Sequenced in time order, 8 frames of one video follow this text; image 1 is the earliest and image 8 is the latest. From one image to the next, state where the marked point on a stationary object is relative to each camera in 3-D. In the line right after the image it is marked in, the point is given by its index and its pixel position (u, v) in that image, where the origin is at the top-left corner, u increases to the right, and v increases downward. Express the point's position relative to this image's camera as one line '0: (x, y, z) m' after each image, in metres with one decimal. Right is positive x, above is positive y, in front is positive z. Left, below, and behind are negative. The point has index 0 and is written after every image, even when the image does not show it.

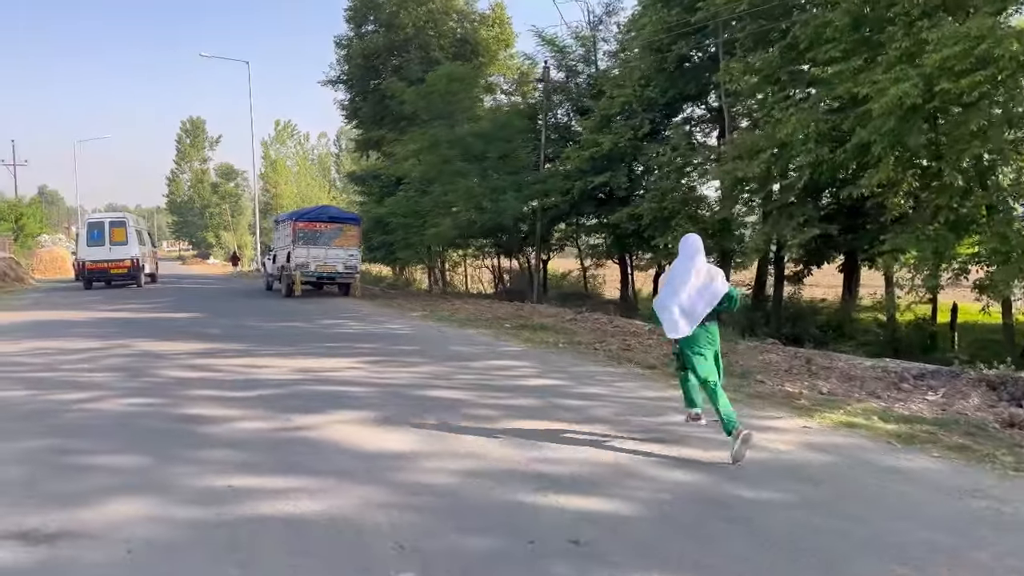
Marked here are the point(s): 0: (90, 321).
0: (-9.8, -0.8, +19.1) m
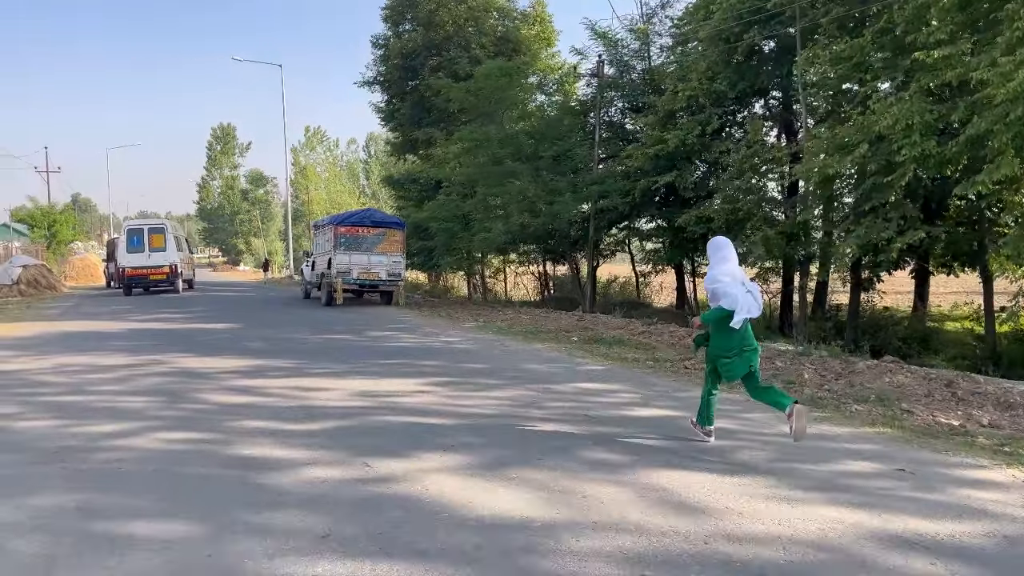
0: (-8.5, -1.0, +17.9) m
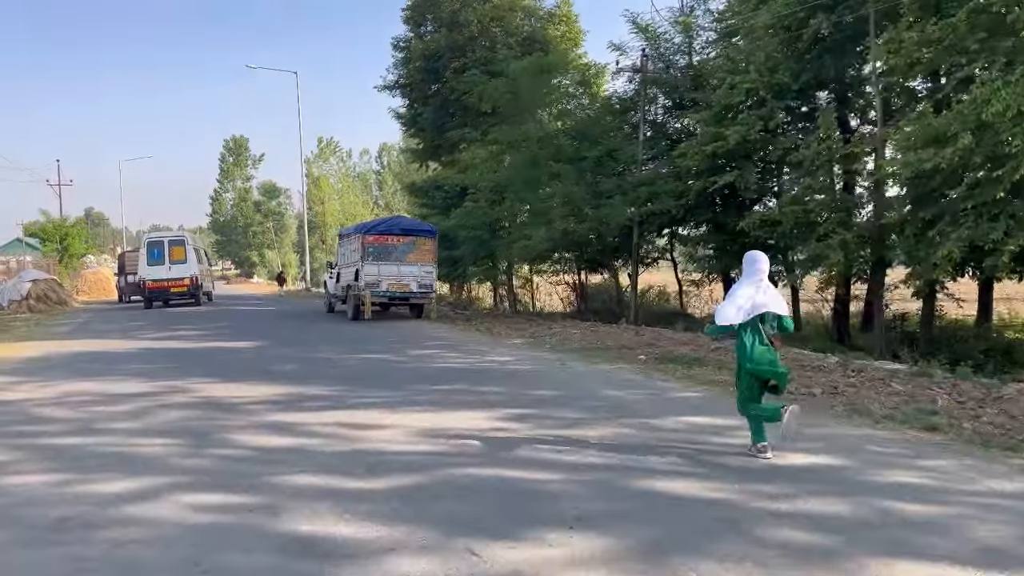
0: (-7.5, -1.3, +16.3) m
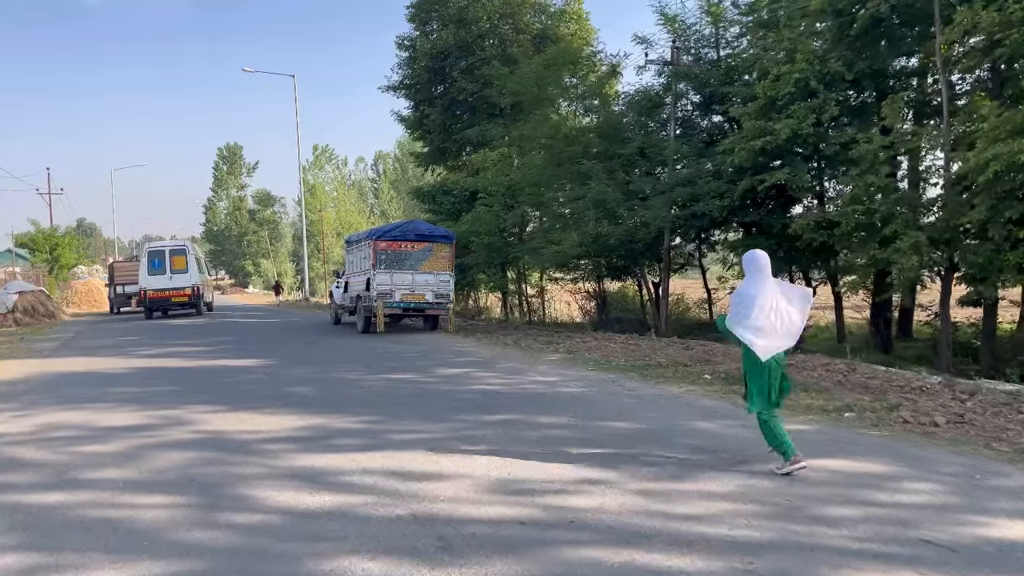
0: (-6.8, -1.5, +14.6) m
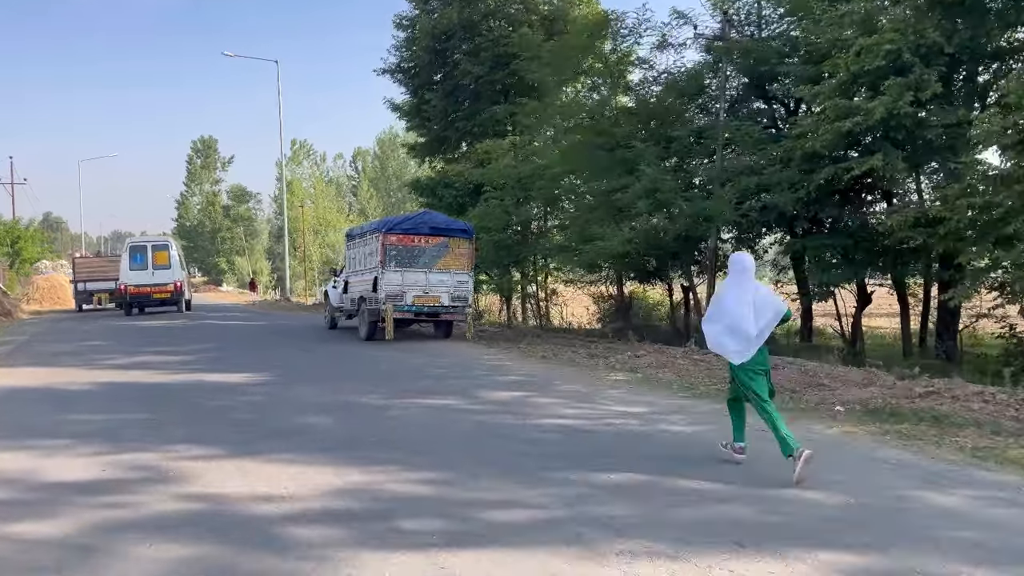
0: (-6.0, -1.5, +11.8) m
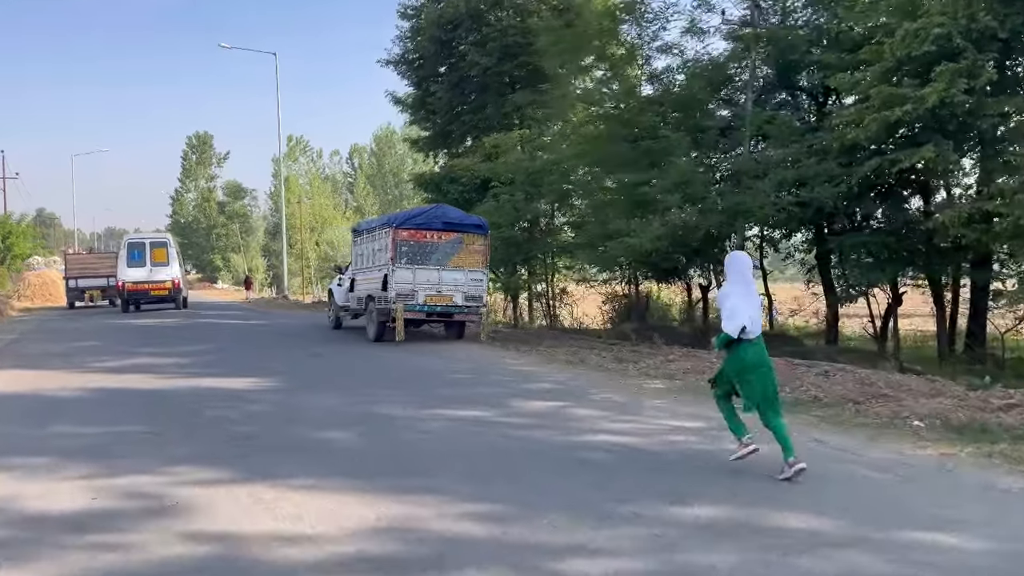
0: (-5.6, -1.5, +10.8) m
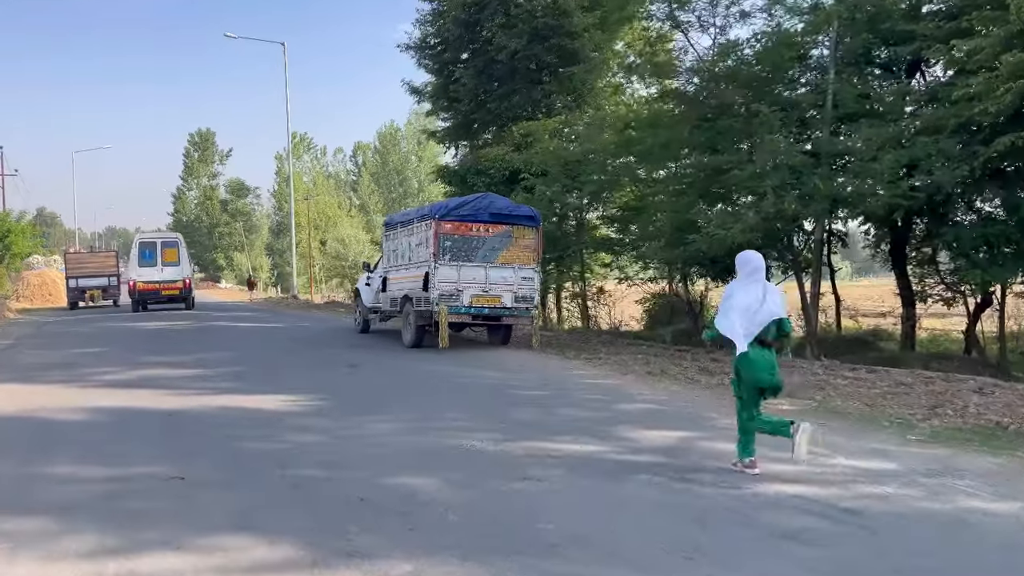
0: (-4.6, -1.5, +8.9) m
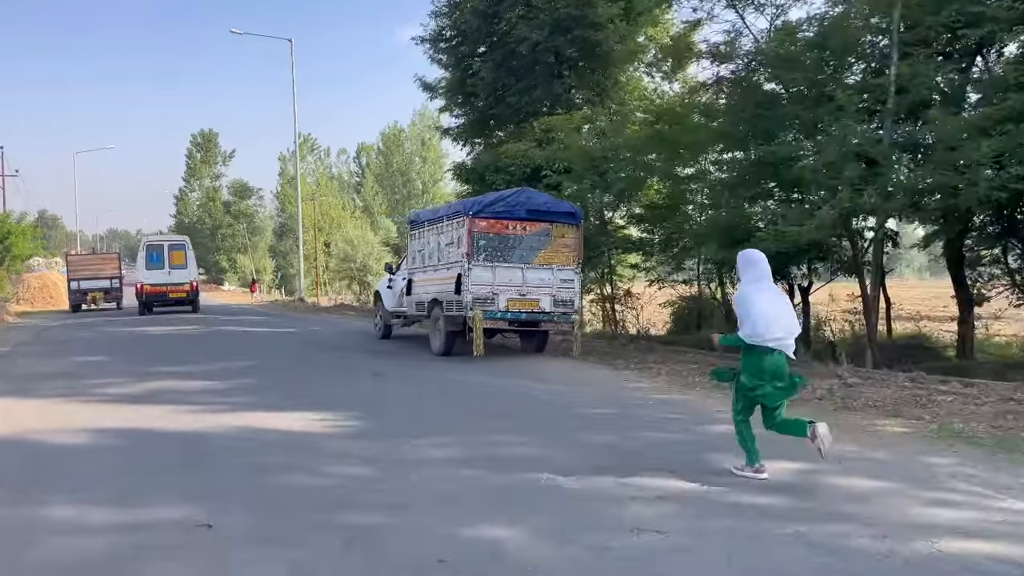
0: (-4.0, -1.5, +7.7) m
